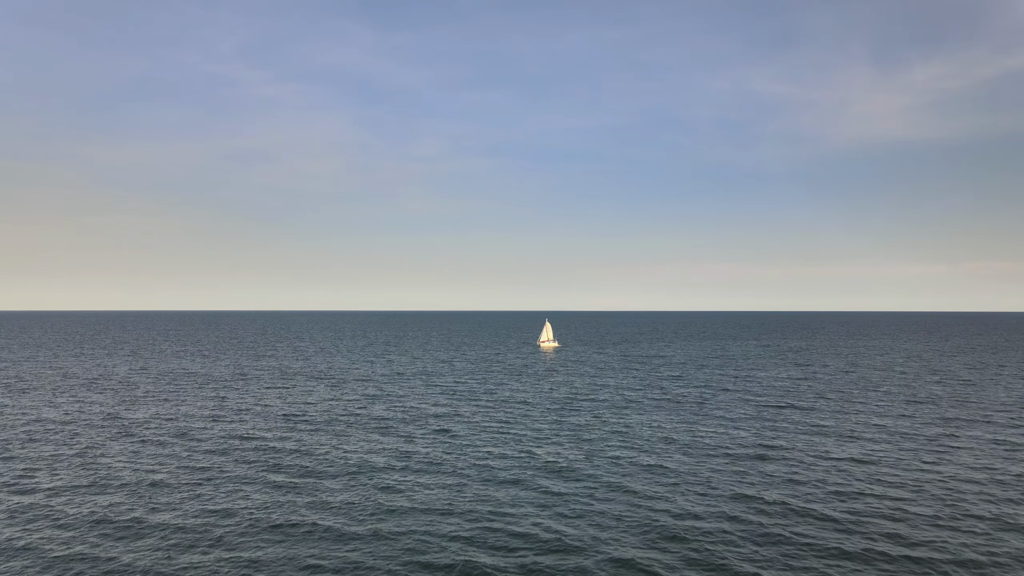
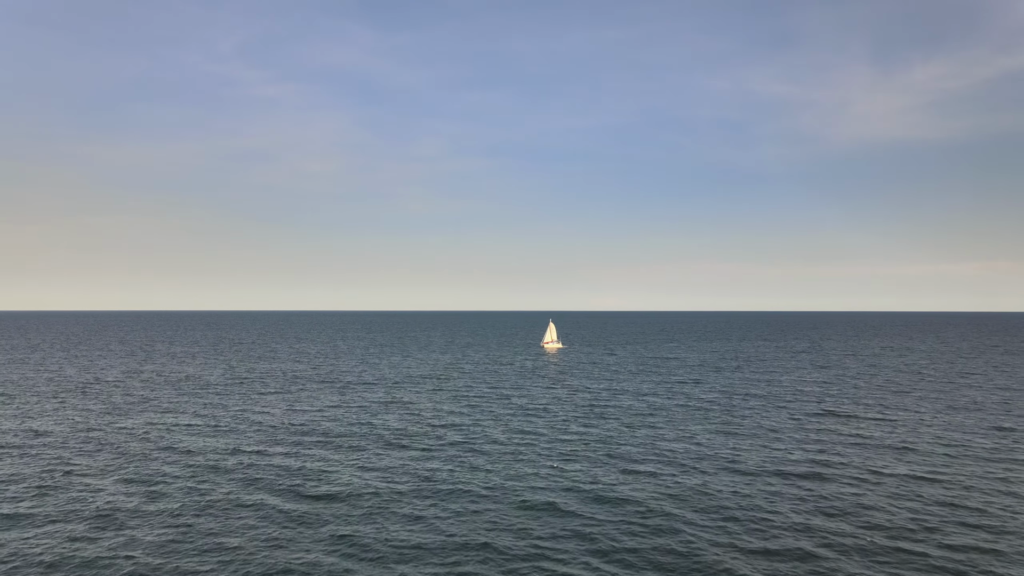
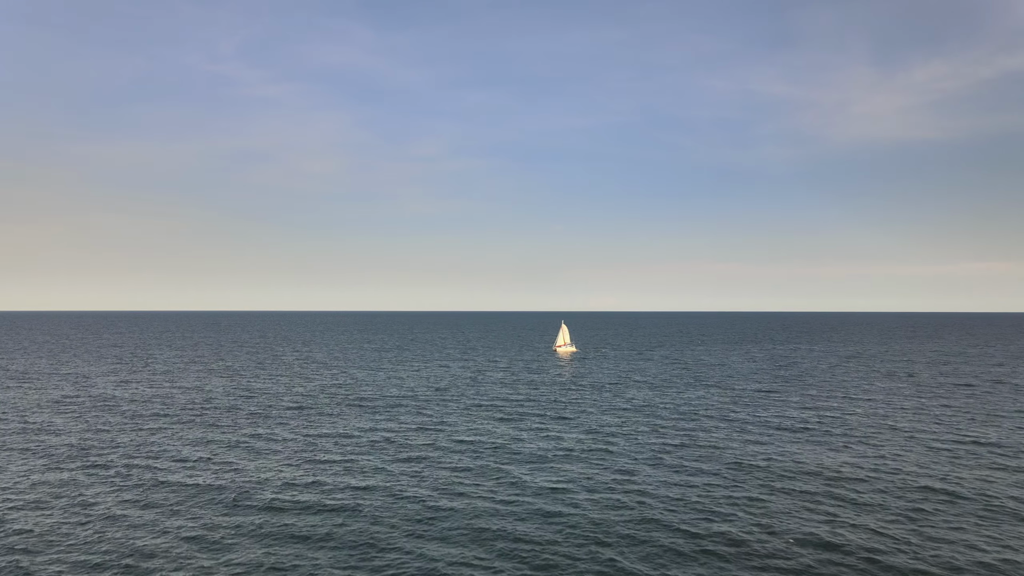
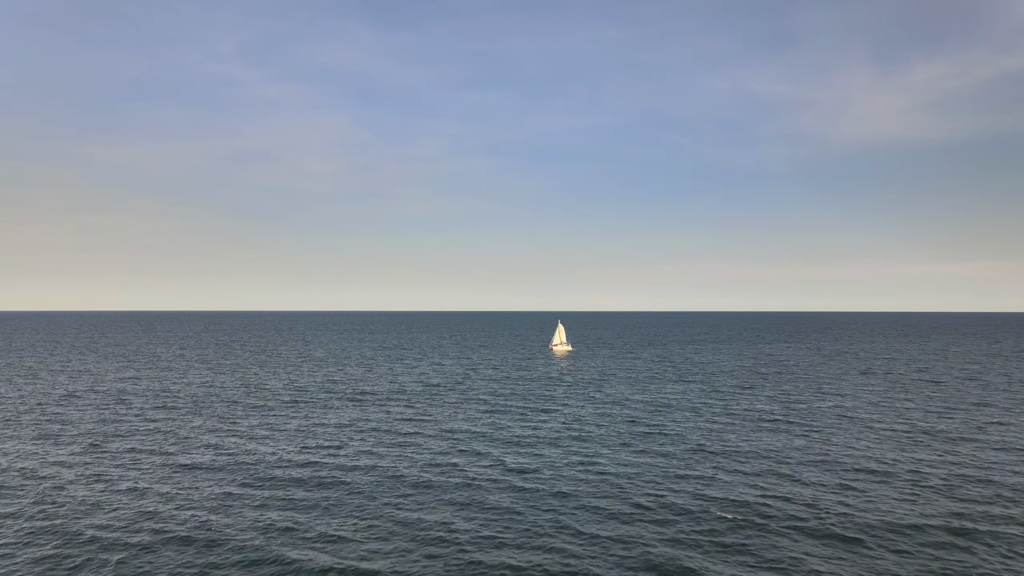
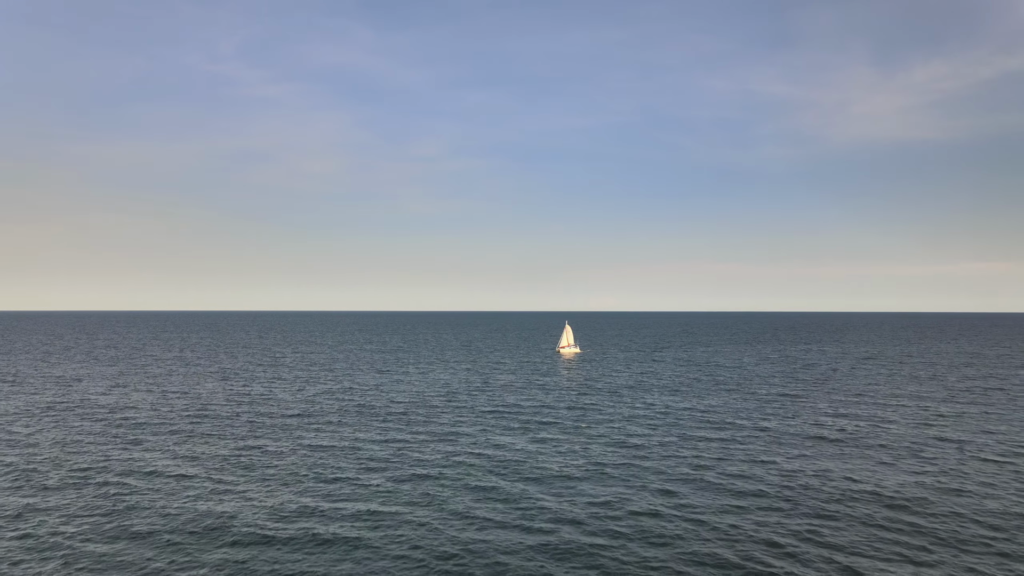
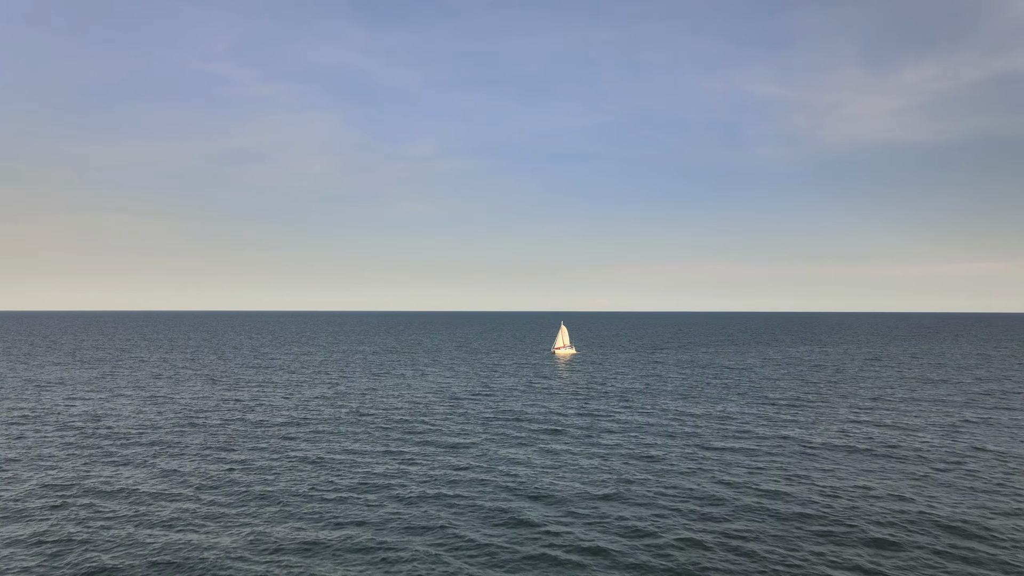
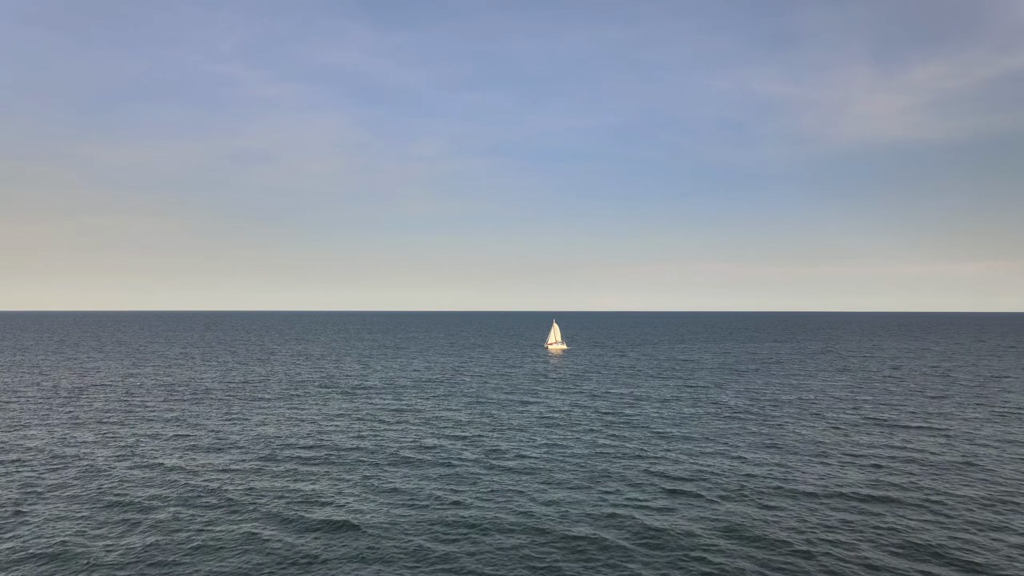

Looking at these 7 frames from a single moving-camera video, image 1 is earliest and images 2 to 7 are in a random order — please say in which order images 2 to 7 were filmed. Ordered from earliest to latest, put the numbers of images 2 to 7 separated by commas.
2, 7, 4, 3, 5, 6
